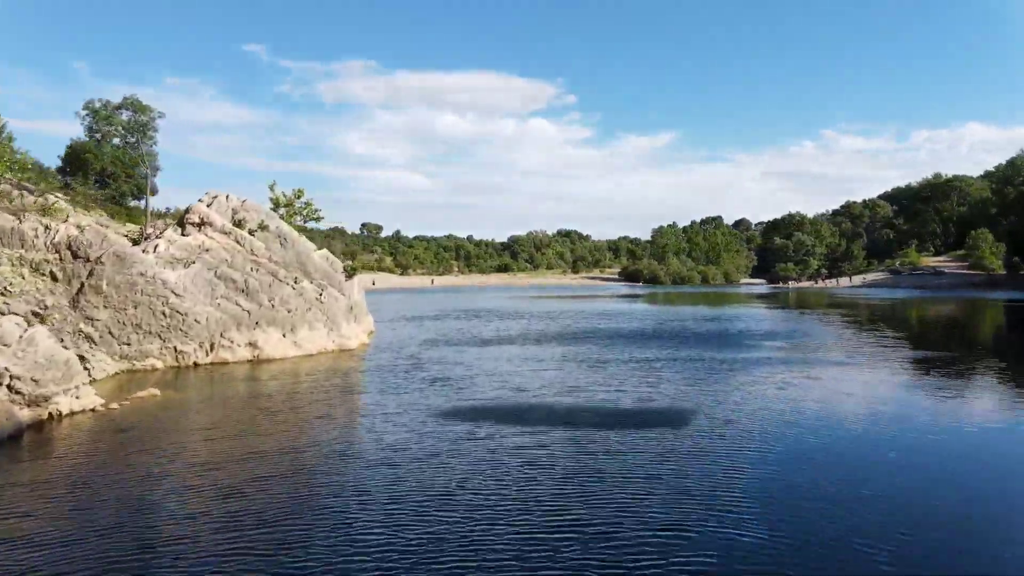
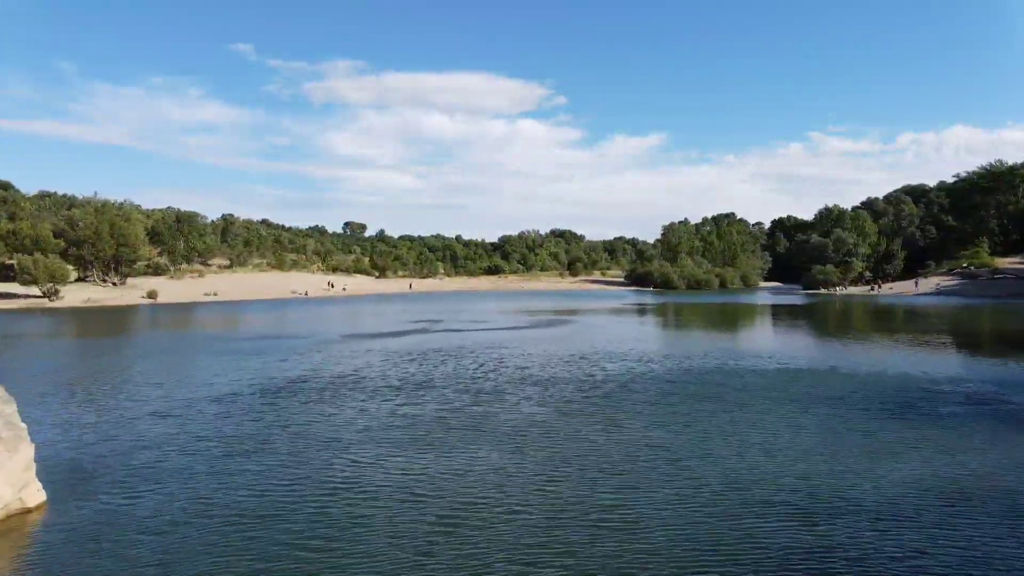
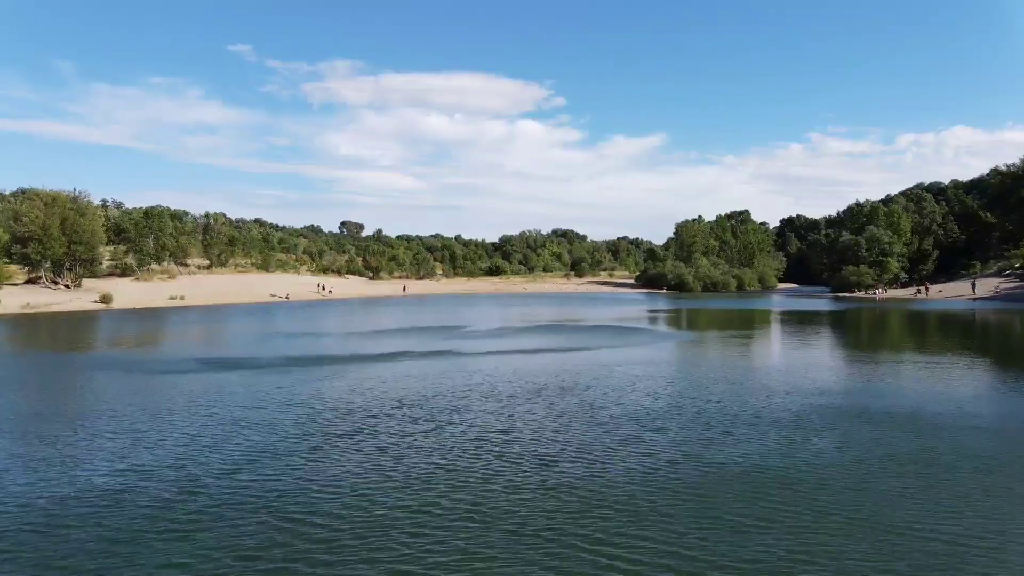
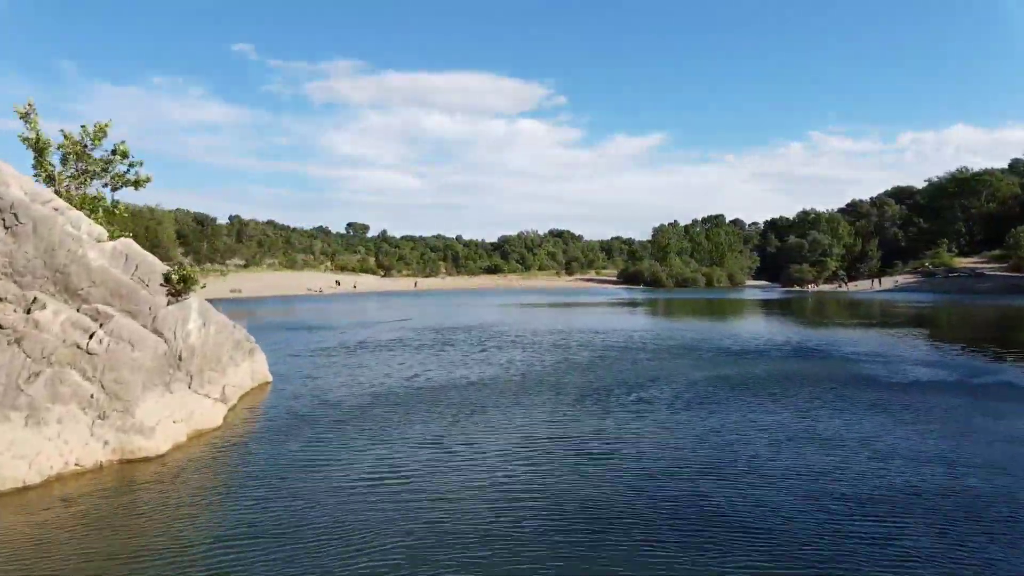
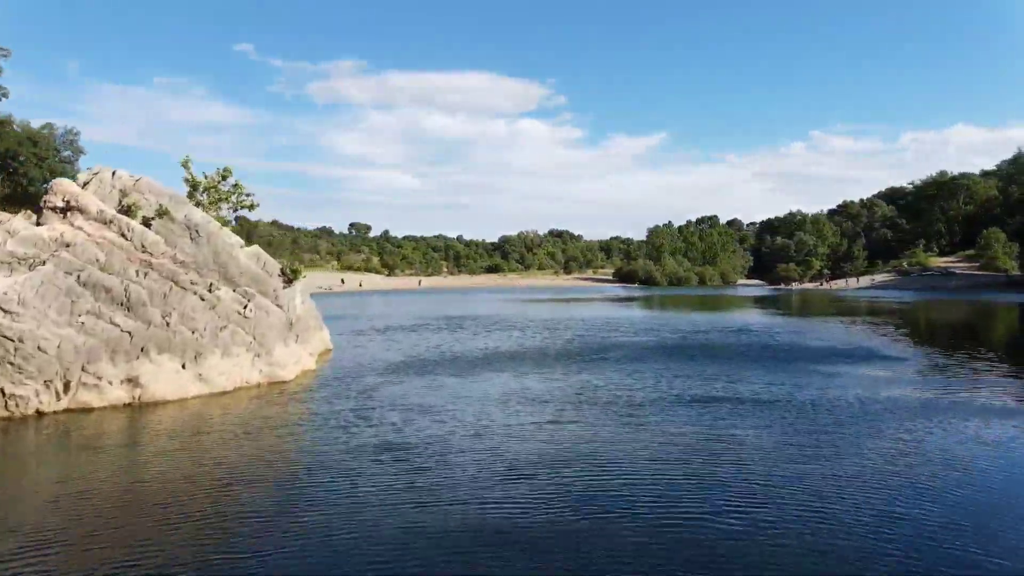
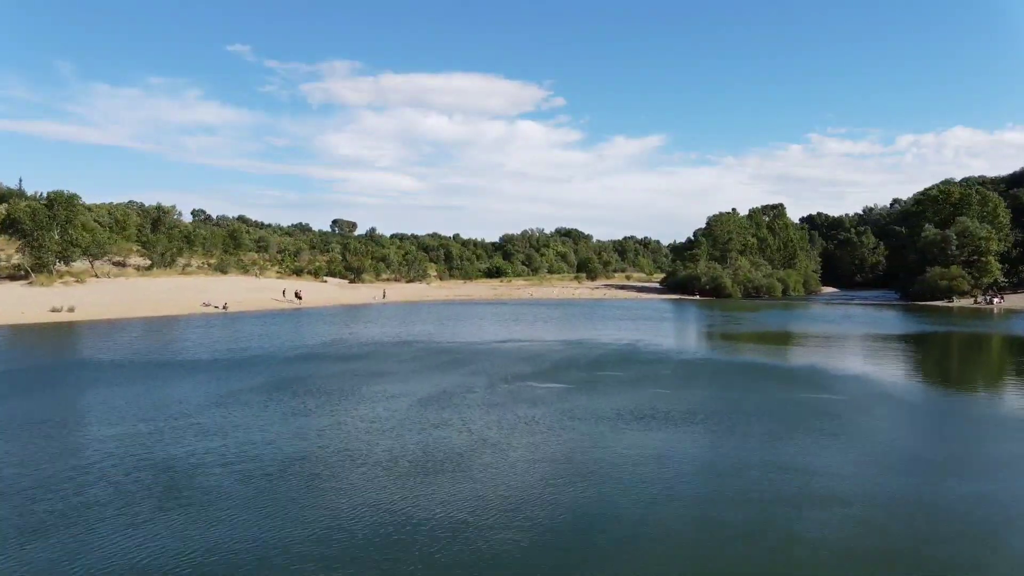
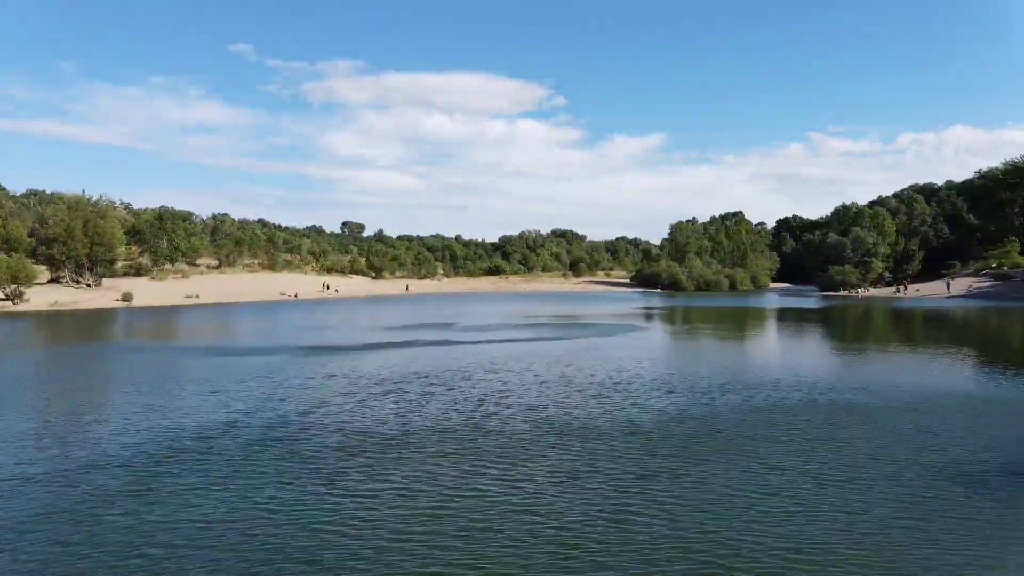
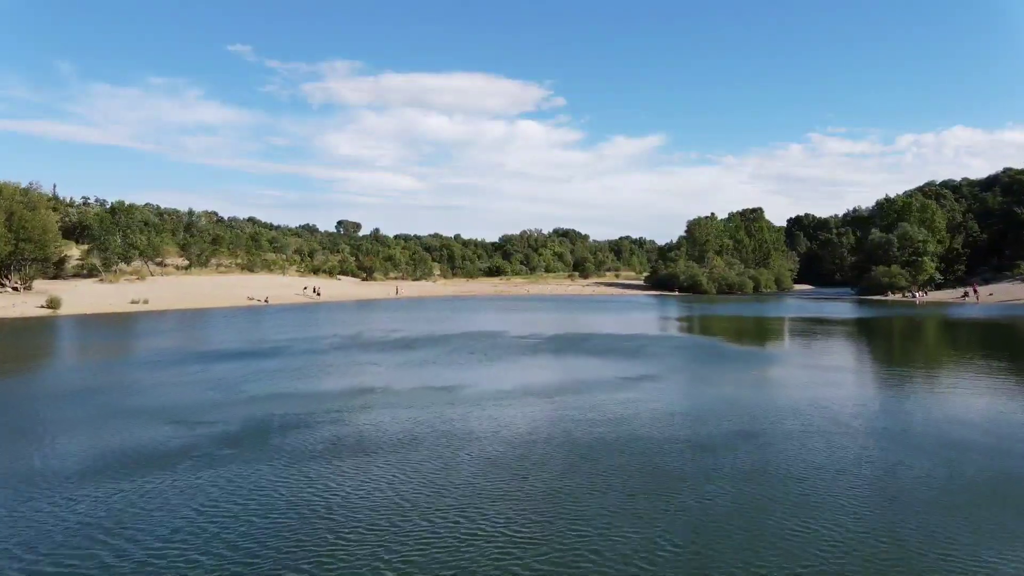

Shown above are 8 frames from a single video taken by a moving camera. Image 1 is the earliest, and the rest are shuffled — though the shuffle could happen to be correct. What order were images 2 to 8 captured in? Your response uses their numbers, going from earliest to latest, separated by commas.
5, 4, 2, 7, 3, 8, 6
